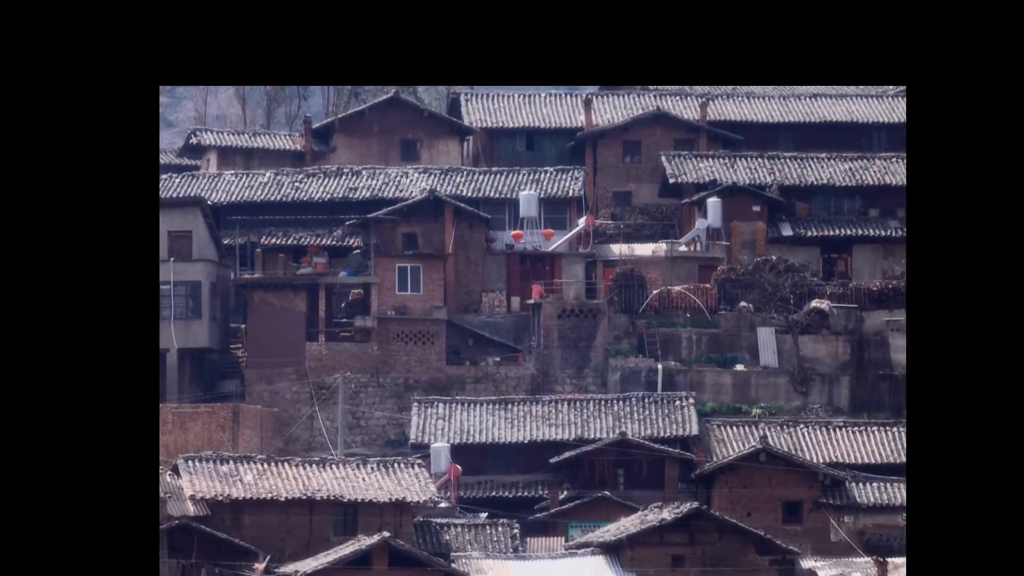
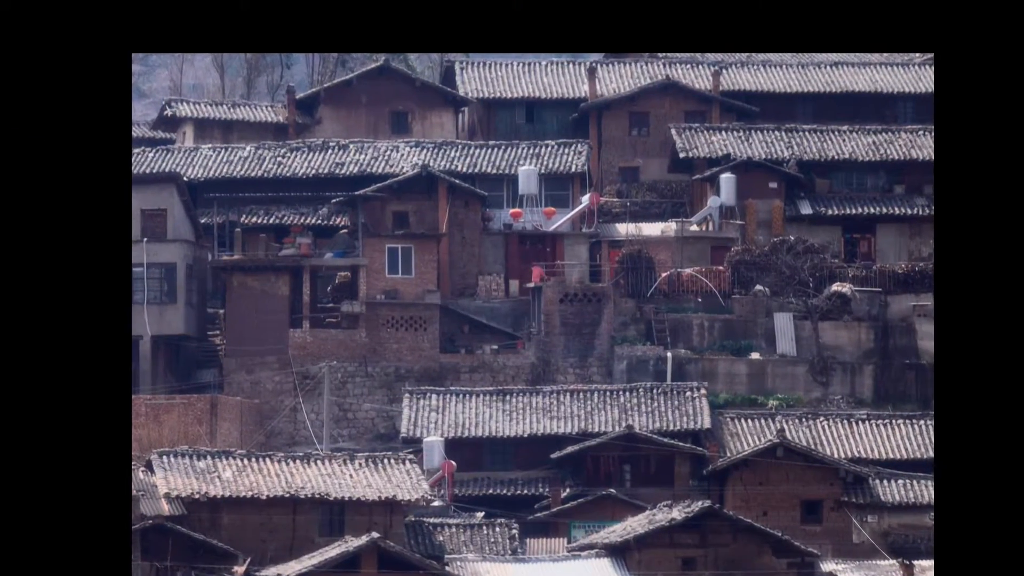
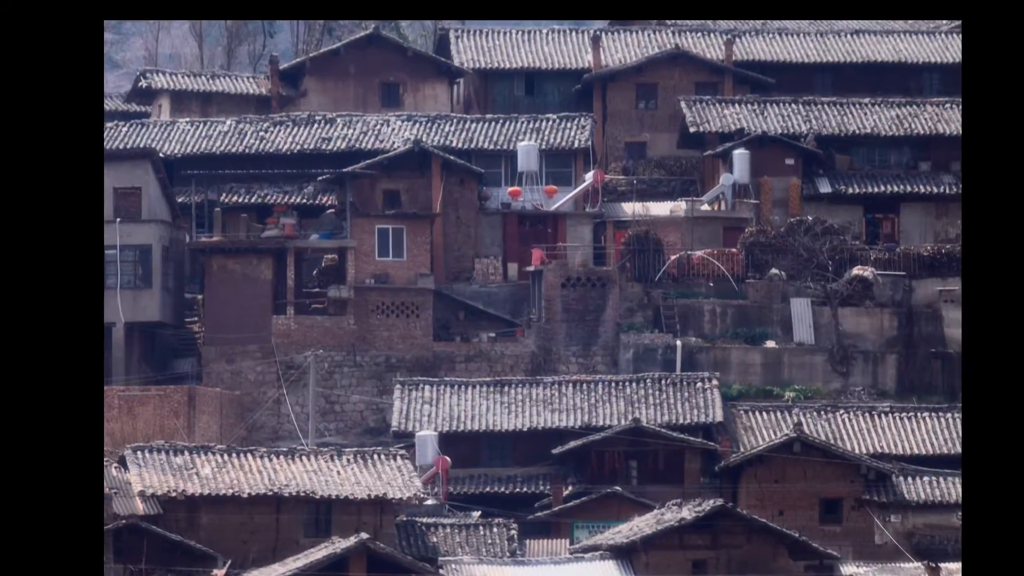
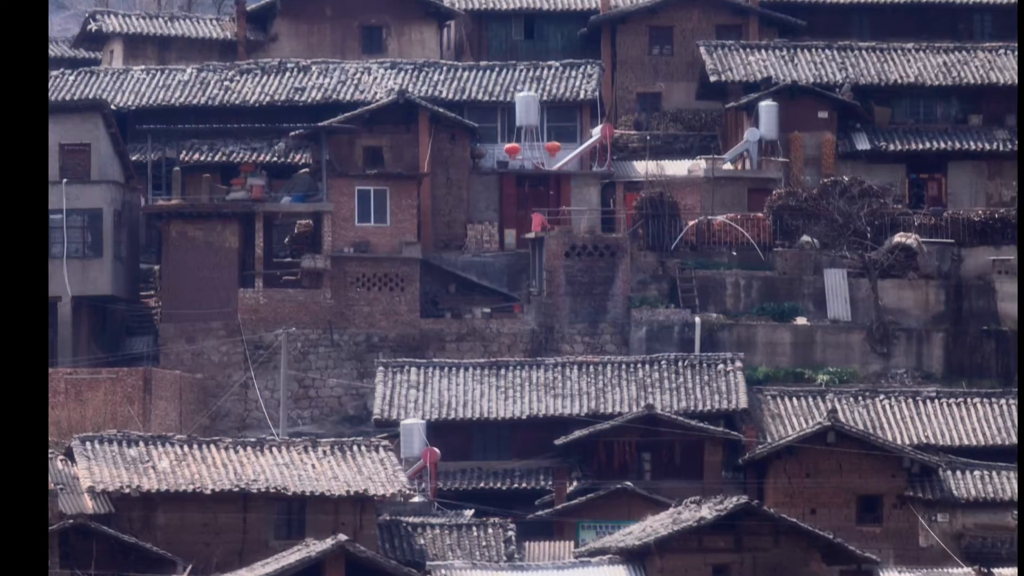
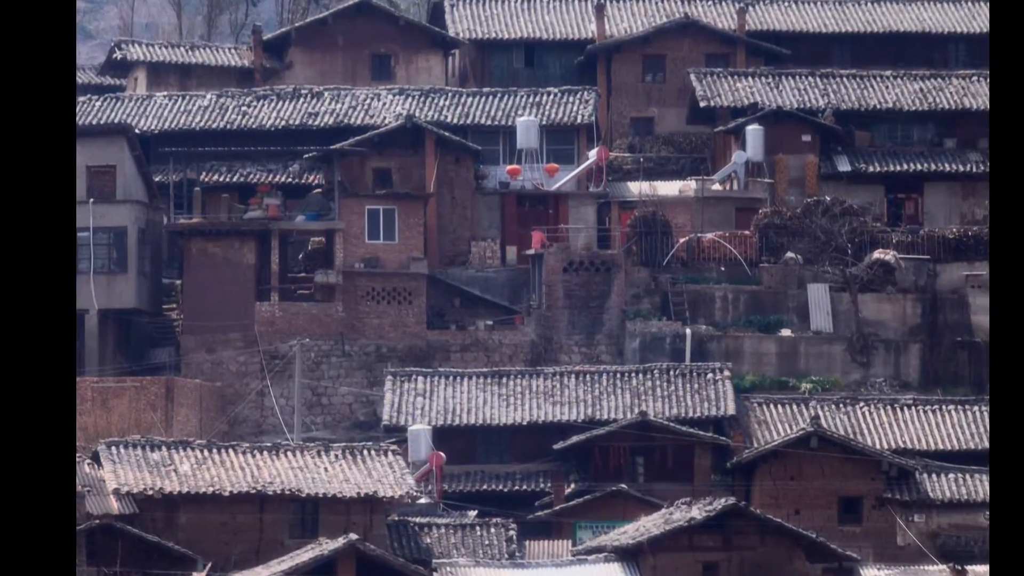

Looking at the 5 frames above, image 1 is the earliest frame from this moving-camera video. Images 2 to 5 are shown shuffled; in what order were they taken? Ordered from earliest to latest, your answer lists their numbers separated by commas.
2, 3, 5, 4
